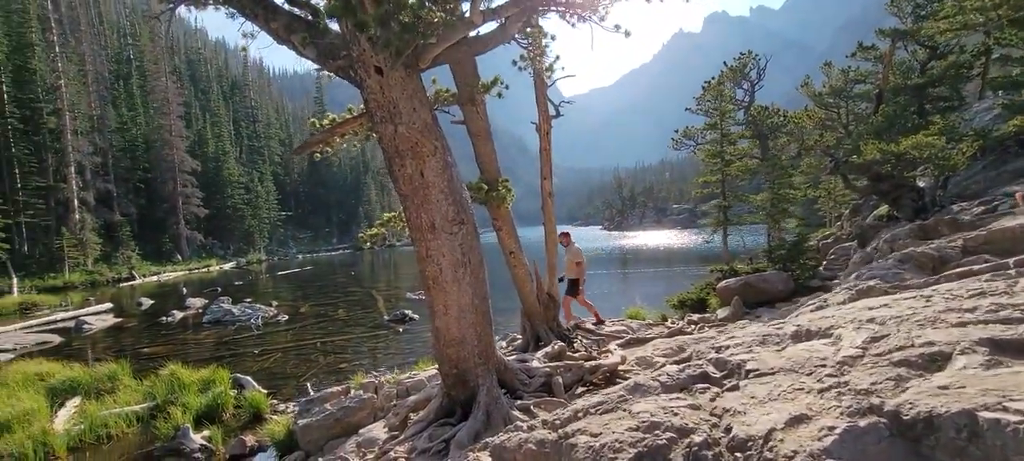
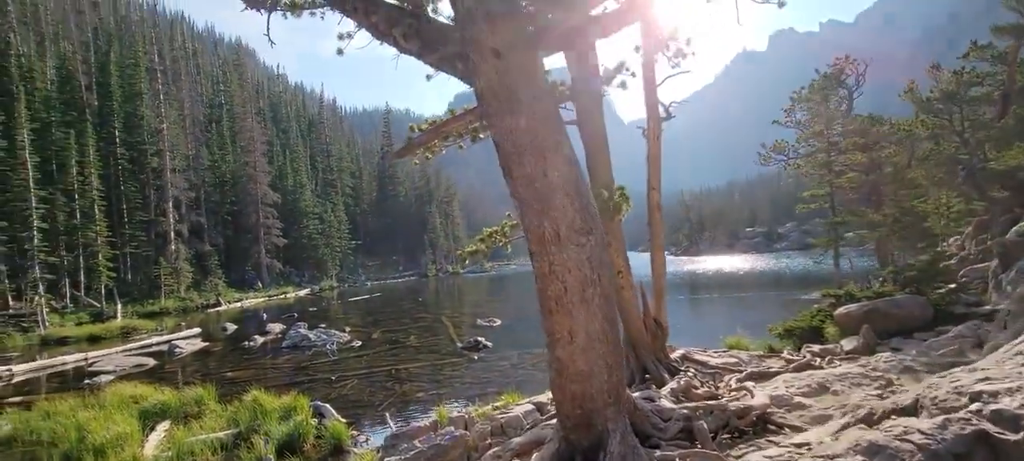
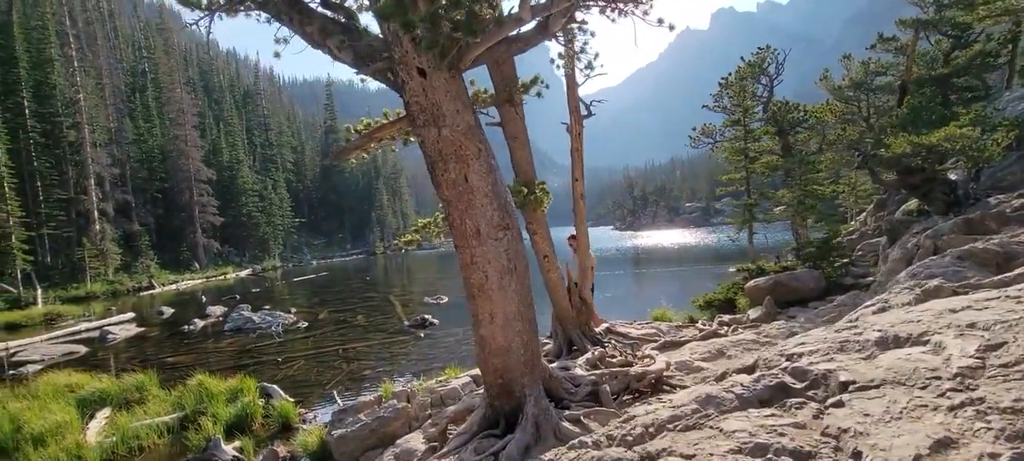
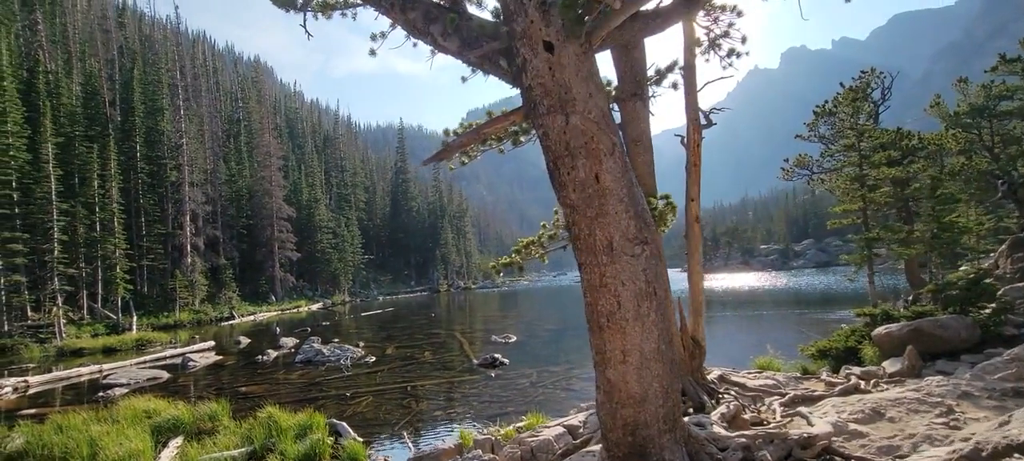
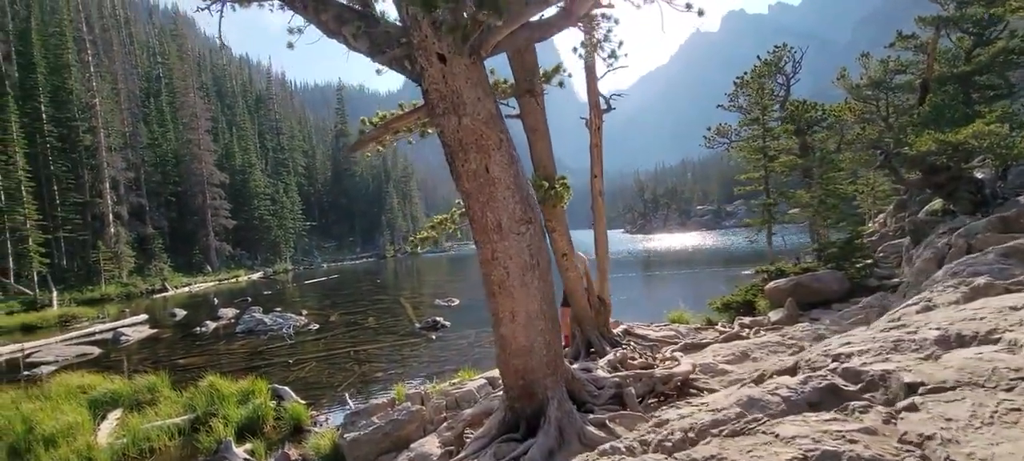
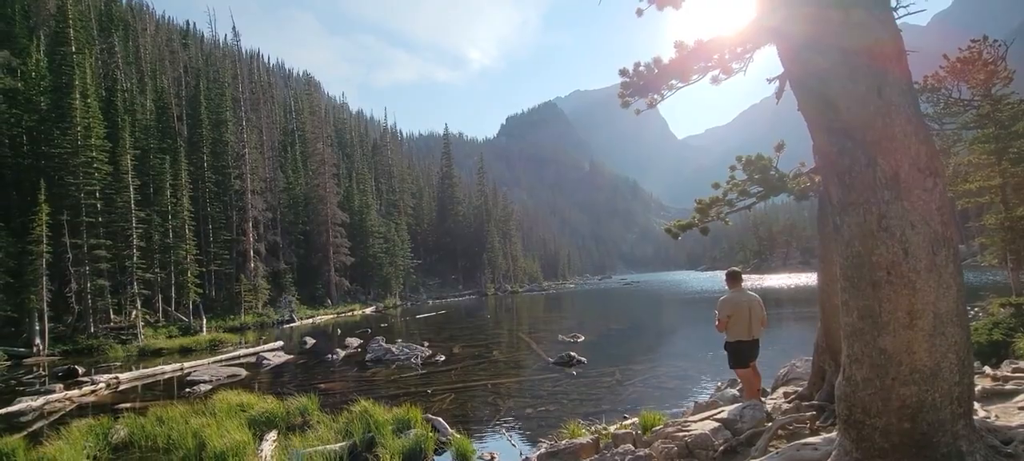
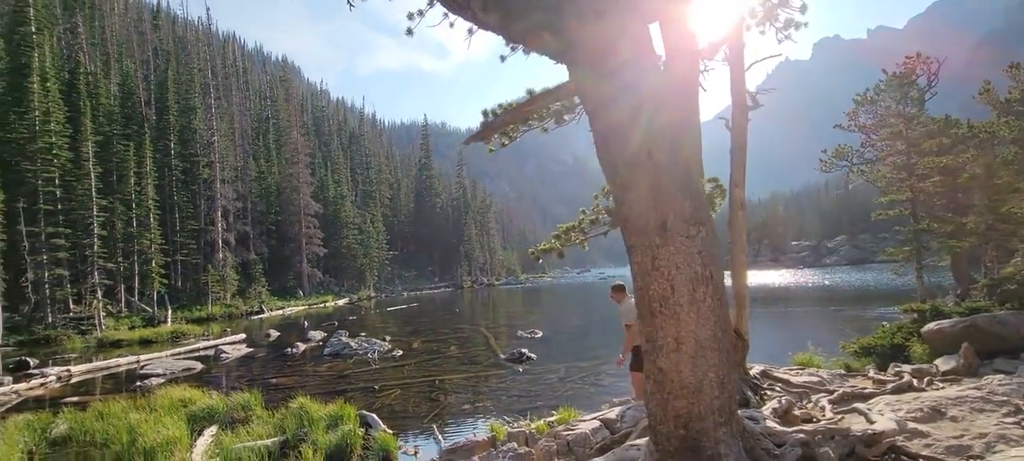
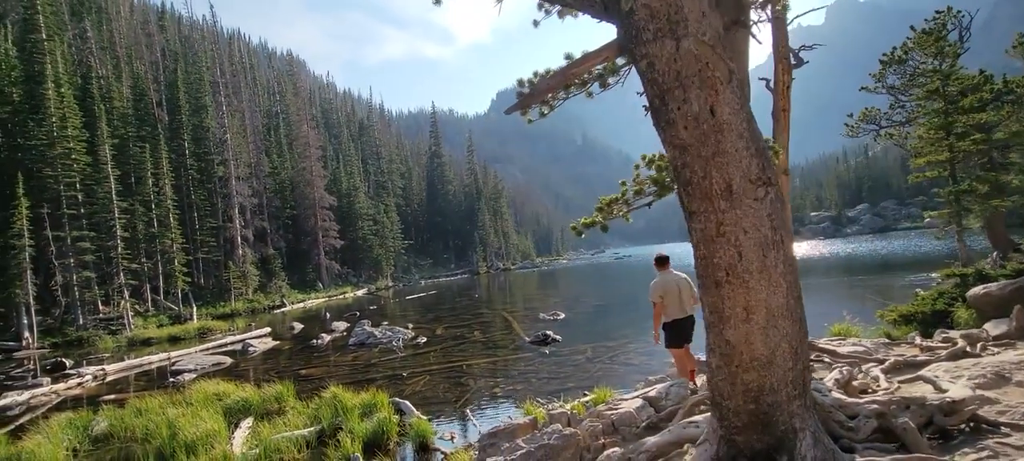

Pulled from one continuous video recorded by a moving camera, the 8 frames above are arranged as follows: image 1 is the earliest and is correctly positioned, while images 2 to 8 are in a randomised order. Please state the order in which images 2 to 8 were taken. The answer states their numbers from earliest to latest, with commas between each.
3, 5, 2, 4, 7, 8, 6
